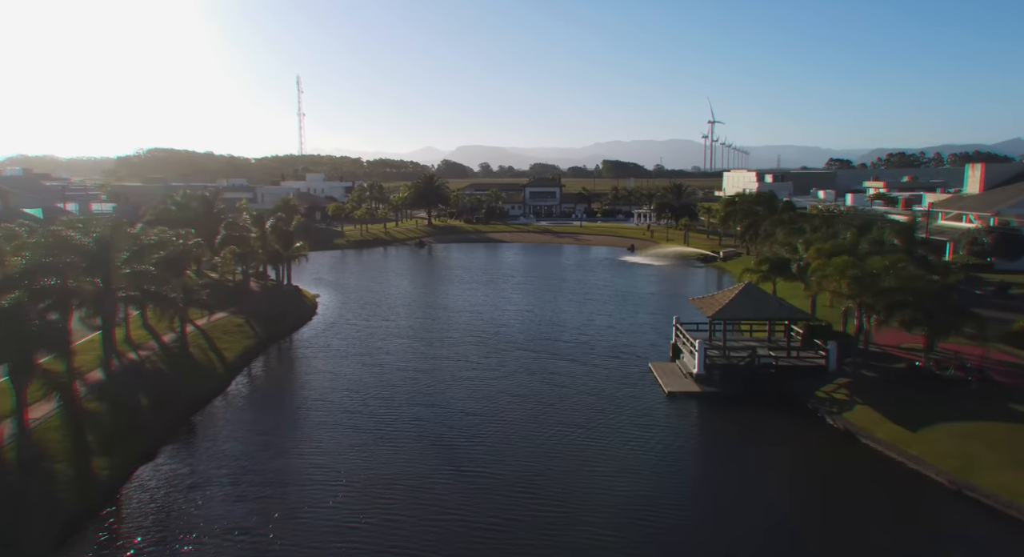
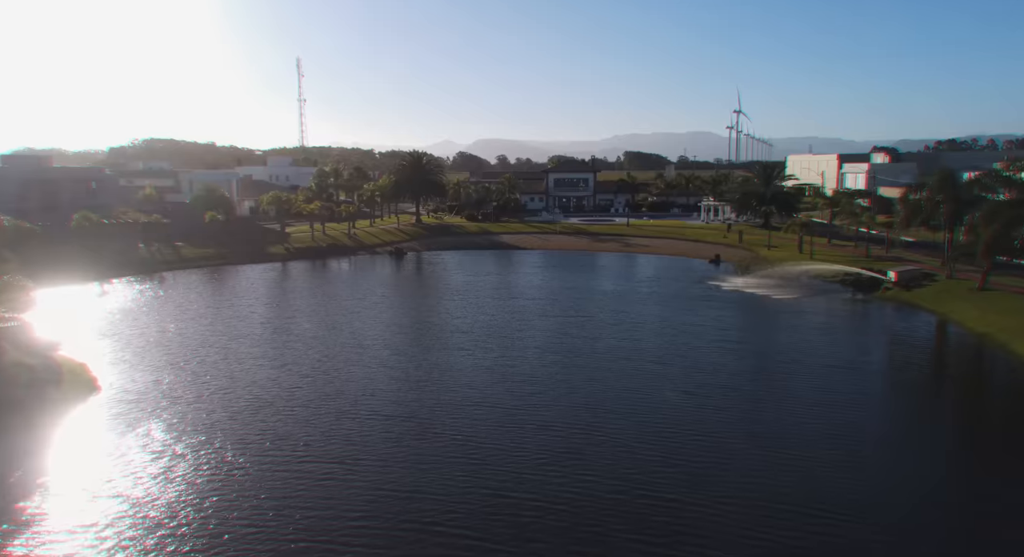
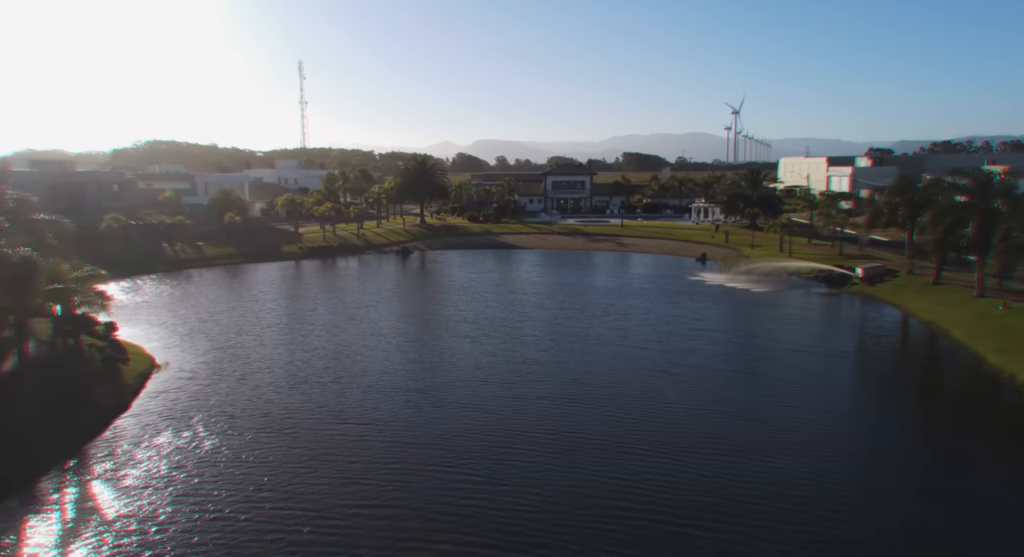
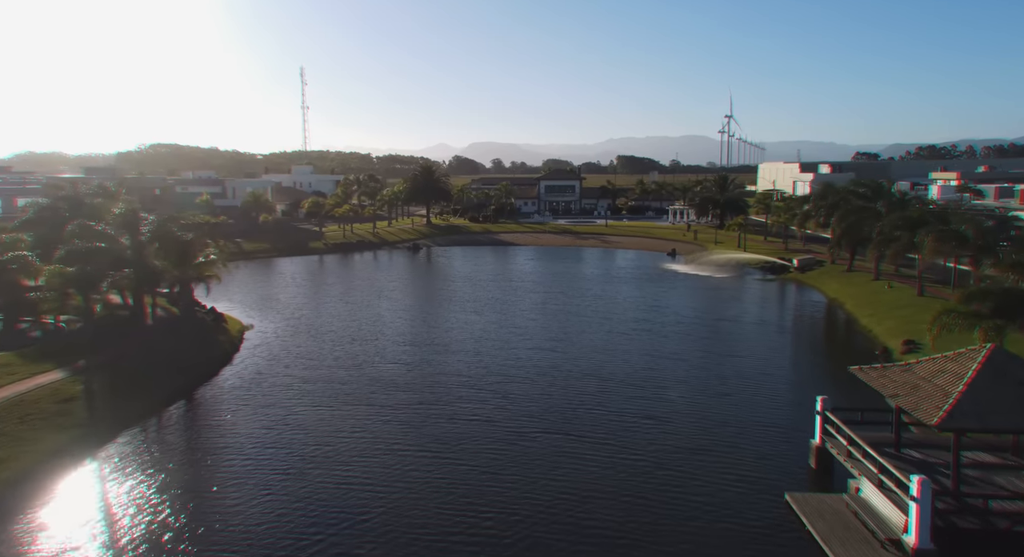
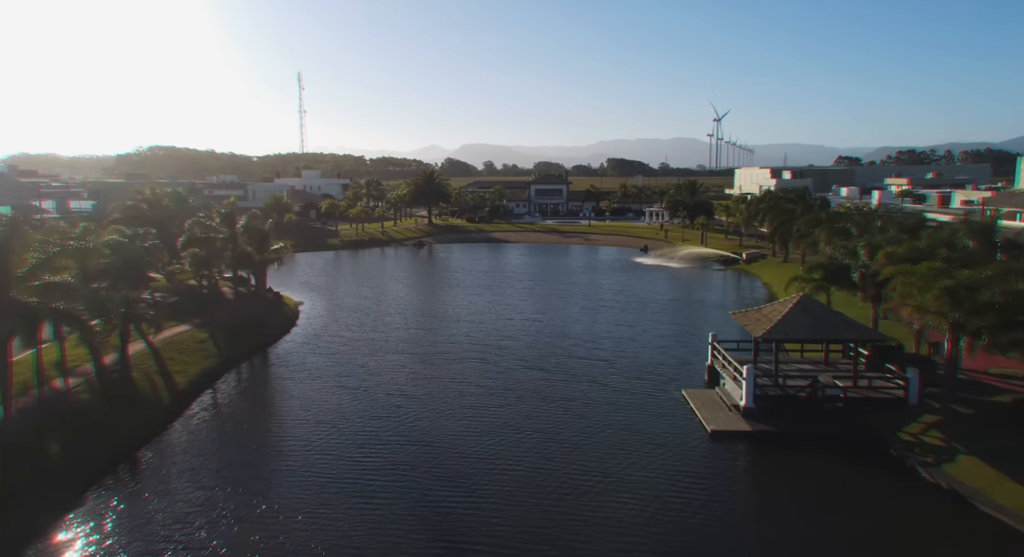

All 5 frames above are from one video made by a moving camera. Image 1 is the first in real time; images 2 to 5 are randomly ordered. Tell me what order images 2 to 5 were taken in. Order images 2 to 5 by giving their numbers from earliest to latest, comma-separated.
5, 4, 3, 2
